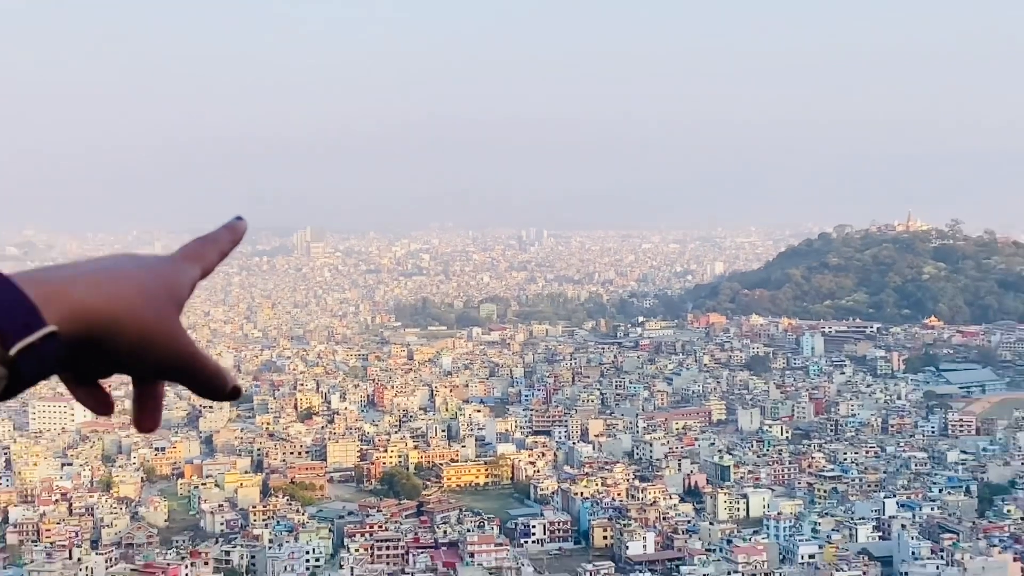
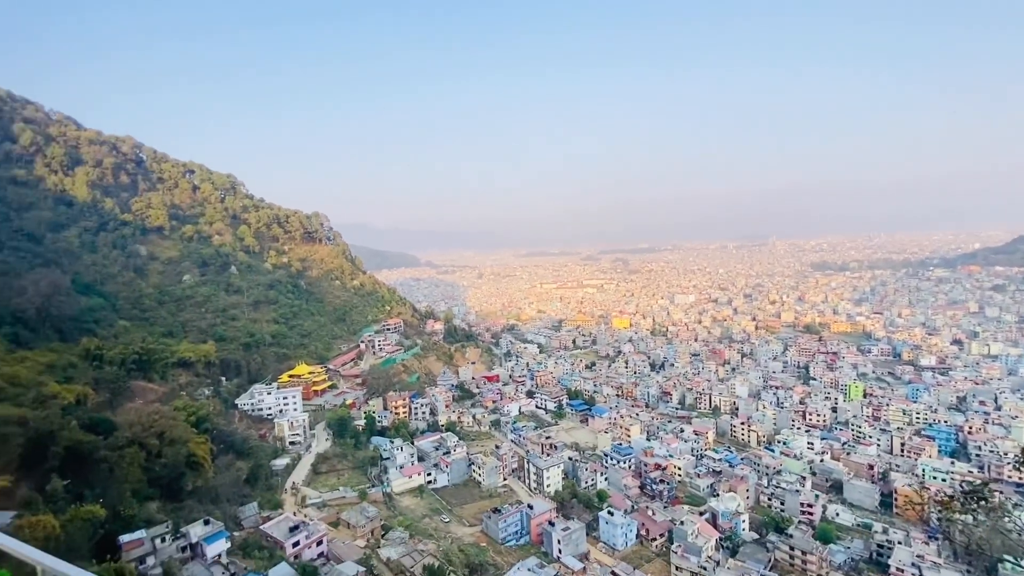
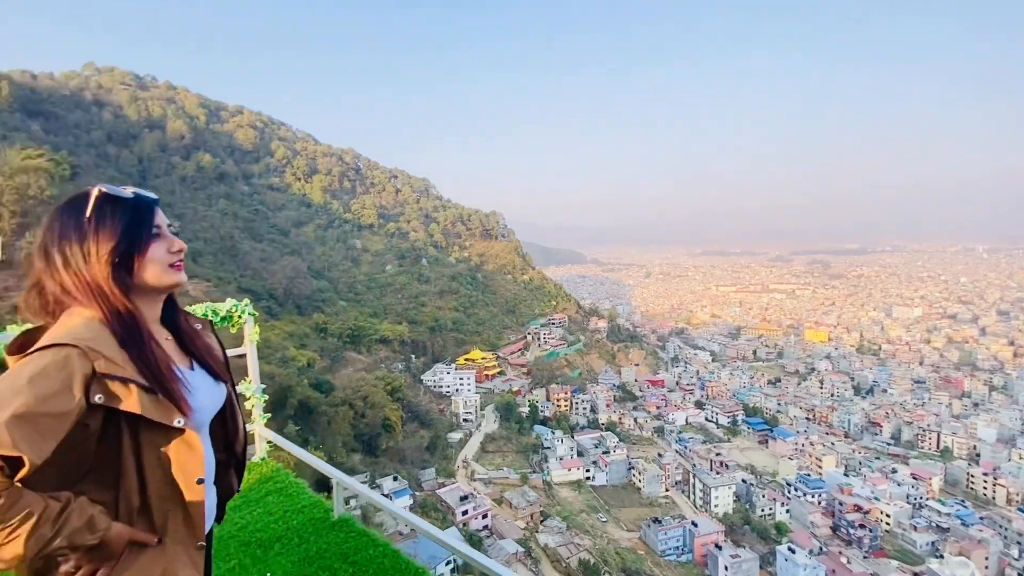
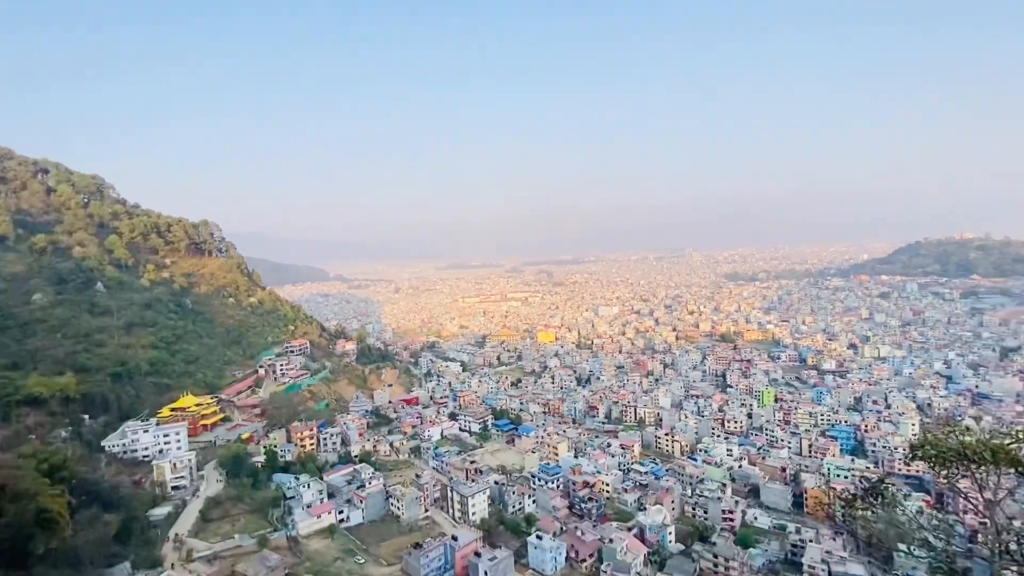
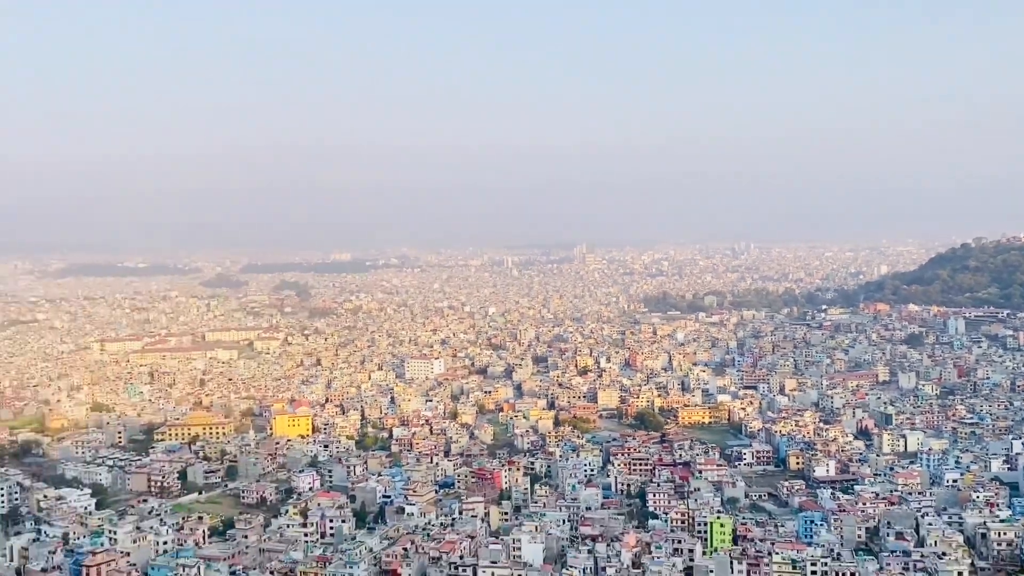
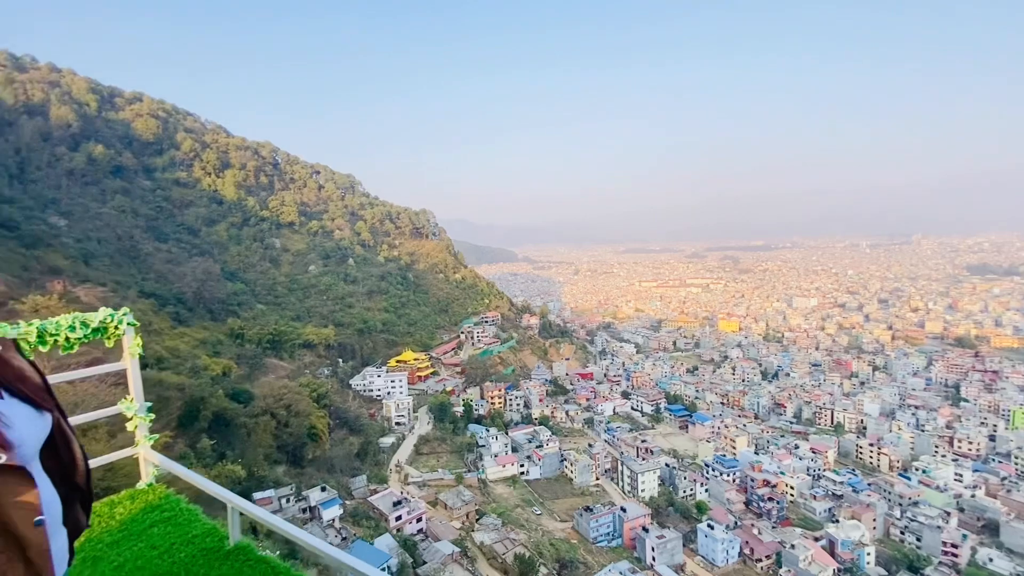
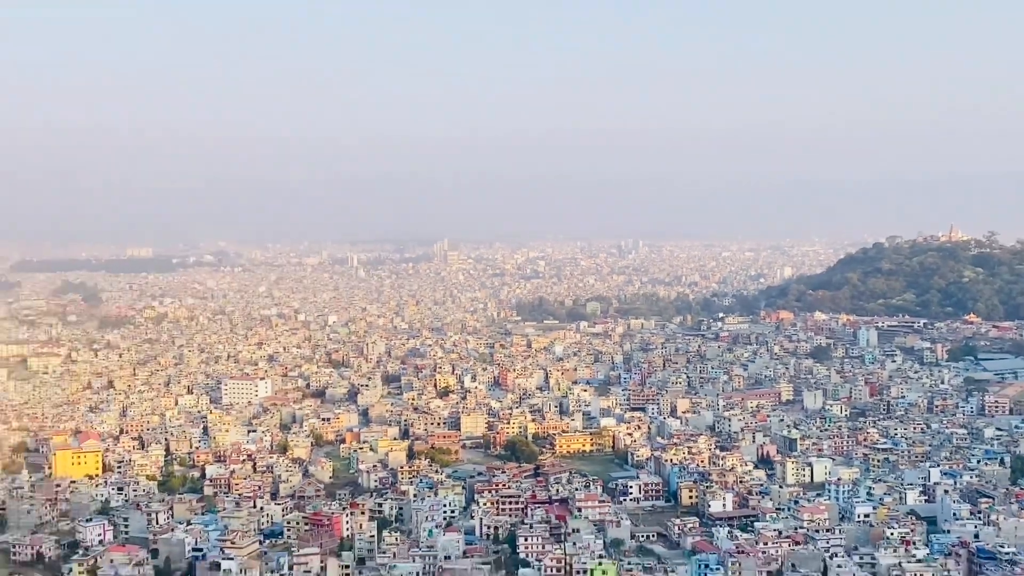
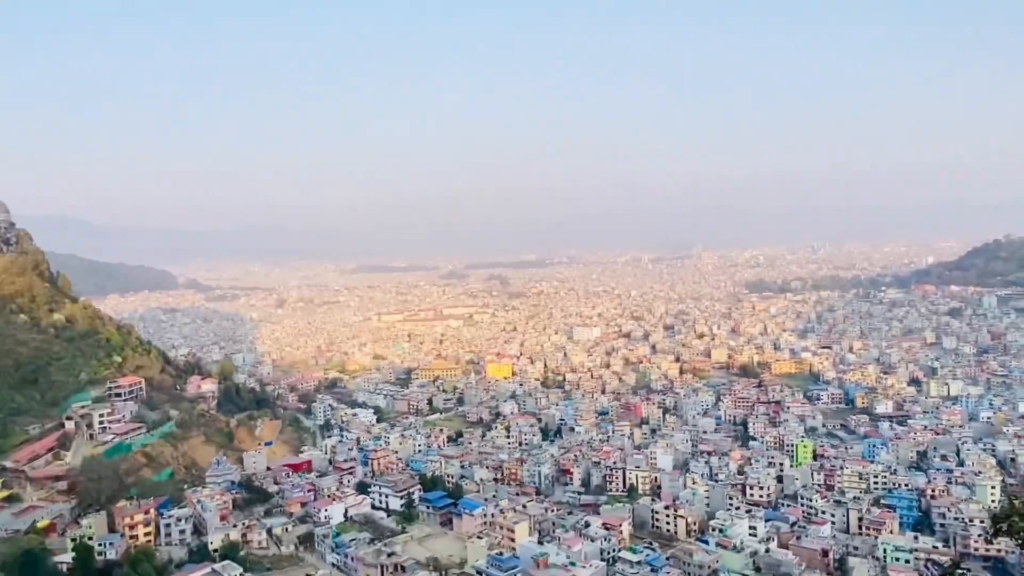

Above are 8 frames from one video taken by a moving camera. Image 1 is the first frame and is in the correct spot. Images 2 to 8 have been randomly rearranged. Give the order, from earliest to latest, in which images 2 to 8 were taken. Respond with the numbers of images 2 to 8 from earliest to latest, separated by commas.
7, 5, 8, 4, 2, 6, 3
